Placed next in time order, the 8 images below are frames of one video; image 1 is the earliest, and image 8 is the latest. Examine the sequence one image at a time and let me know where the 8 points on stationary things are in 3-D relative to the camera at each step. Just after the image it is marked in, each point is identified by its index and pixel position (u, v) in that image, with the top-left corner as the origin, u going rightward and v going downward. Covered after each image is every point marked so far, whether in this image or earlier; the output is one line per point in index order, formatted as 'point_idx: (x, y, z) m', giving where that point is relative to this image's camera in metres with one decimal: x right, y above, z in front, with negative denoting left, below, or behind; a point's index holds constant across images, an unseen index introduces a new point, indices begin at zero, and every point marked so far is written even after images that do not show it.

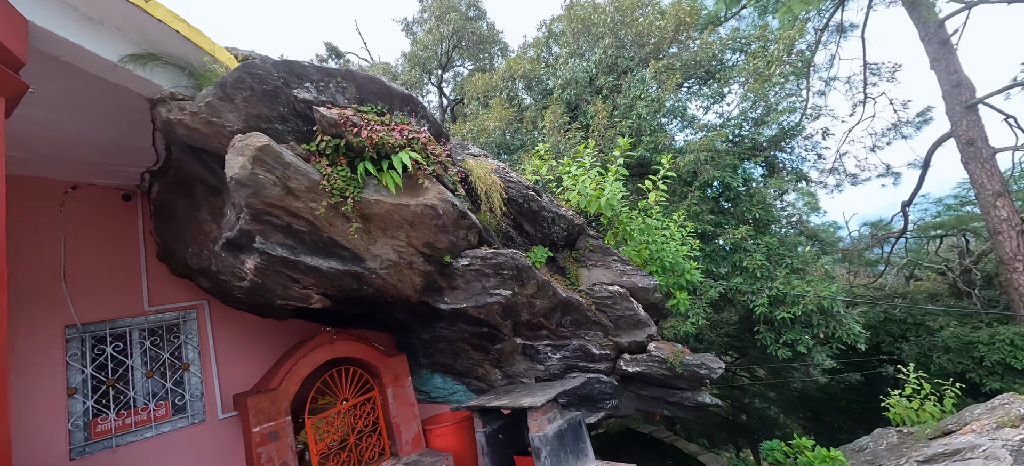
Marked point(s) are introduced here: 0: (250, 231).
0: (-1.8, 0.0, +2.7) m
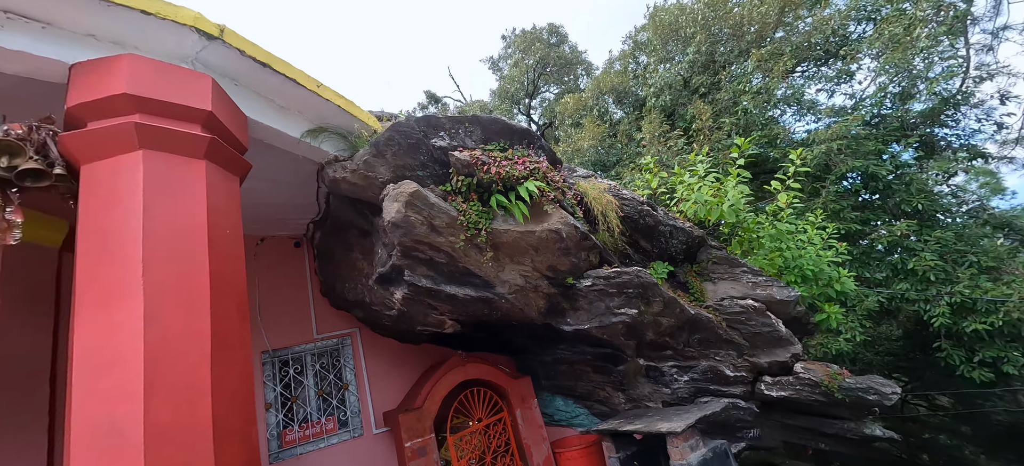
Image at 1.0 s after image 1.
0: (-0.8, -0.2, +3.0) m
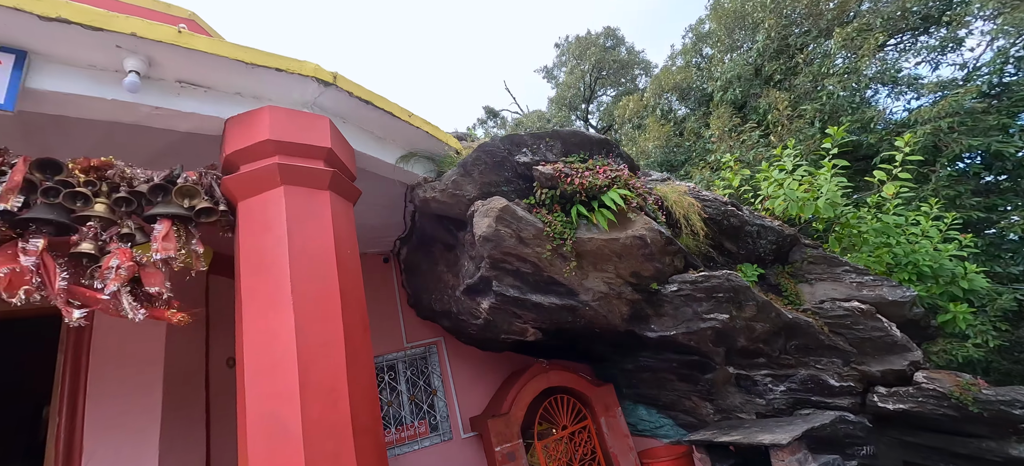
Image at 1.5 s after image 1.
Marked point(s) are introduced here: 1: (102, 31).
0: (-0.2, -0.4, +3.2) m
1: (-2.0, +1.0, +2.0) m
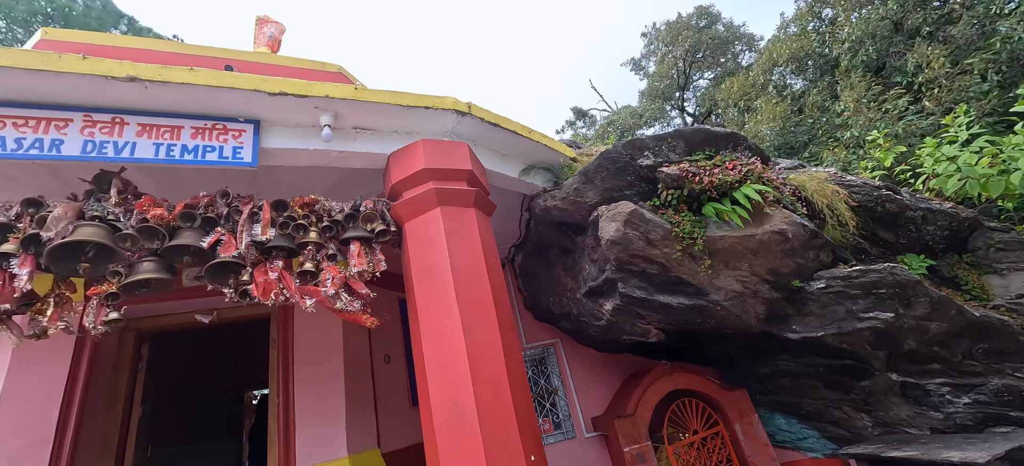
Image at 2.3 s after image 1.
0: (+0.9, -0.4, +3.3) m
1: (-1.3, +0.9, +2.5) m
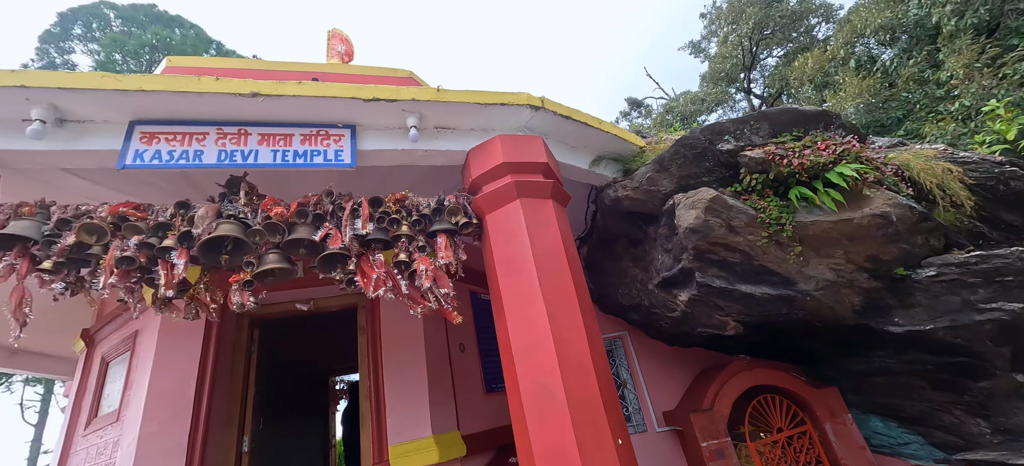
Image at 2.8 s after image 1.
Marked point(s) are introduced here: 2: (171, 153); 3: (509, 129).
0: (+1.5, -0.3, +3.2) m
1: (-0.8, +0.9, +2.7) m
2: (-2.1, +0.5, +2.5) m
3: (0.0, +0.8, +3.2) m
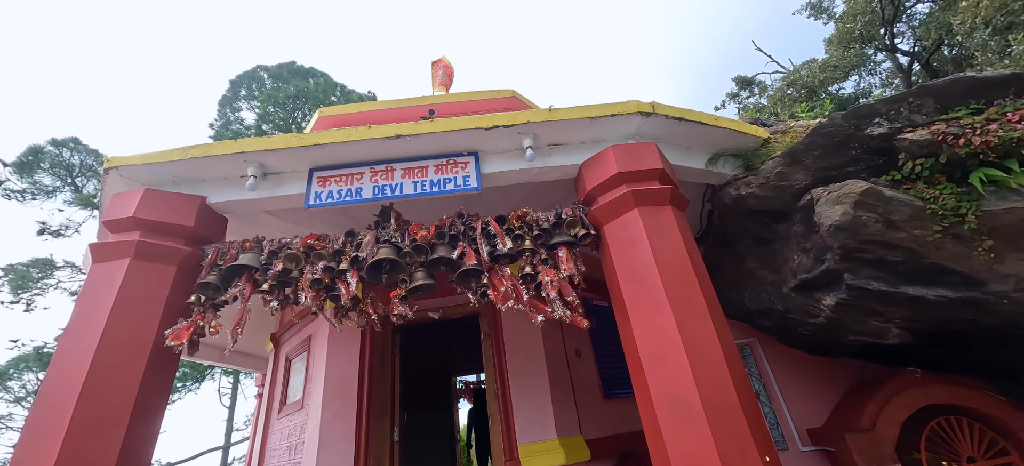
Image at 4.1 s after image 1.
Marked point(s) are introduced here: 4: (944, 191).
0: (+2.4, -0.3, +2.9) m
1: (0.0, +0.8, +3.0) m
2: (-1.3, +0.3, +3.0) m
3: (+0.9, +0.8, +3.3) m
4: (+2.6, +0.3, +2.5) m
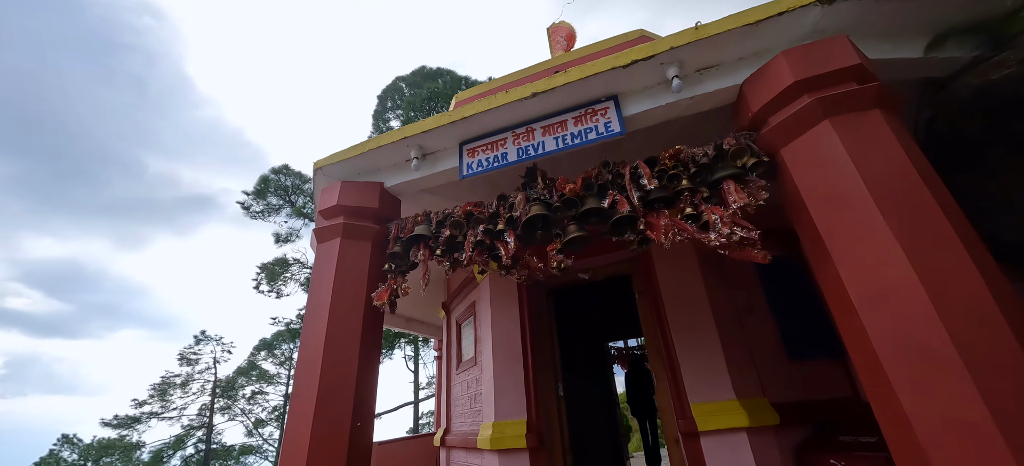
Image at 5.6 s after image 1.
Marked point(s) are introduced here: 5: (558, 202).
0: (+3.3, +0.4, +1.9) m
1: (+1.0, +1.2, +2.7) m
2: (-0.2, +0.6, +3.2) m
3: (+1.9, +1.3, +2.7) m
4: (+3.3, +0.9, +1.4) m
5: (+0.3, +0.2, +2.8) m
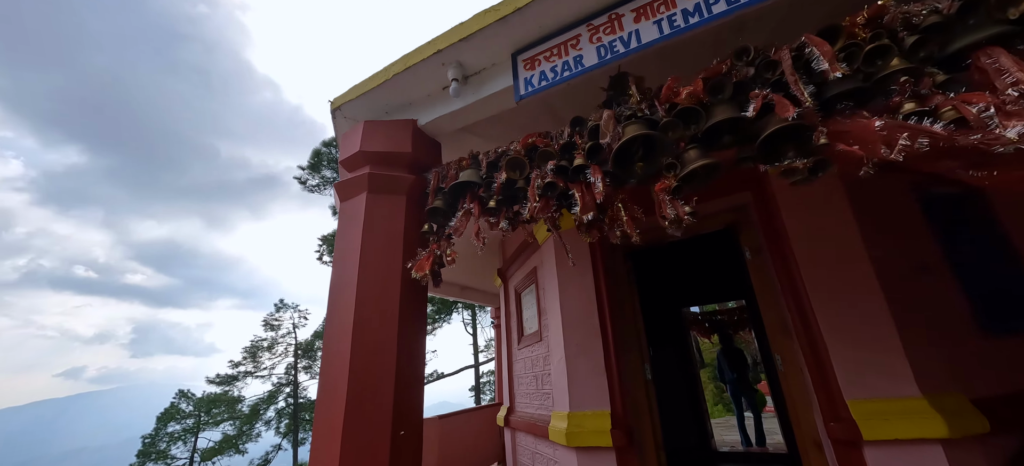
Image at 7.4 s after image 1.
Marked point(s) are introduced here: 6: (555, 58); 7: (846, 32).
0: (+3.6, +0.7, +0.5) m
1: (+1.3, +1.5, +1.6) m
2: (+0.2, +0.9, +2.3) m
3: (+2.2, +1.7, +1.4) m
4: (+3.5, +1.2, 0.0) m
5: (+0.7, +0.5, +1.8) m
6: (+0.2, +1.0, +2.3) m
7: (+1.4, +0.8, +1.6) m
